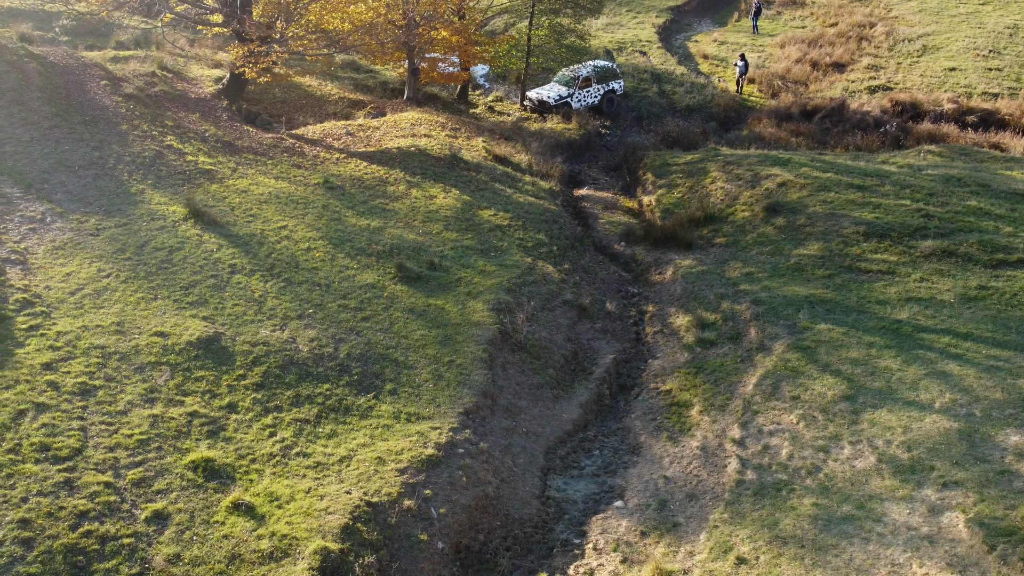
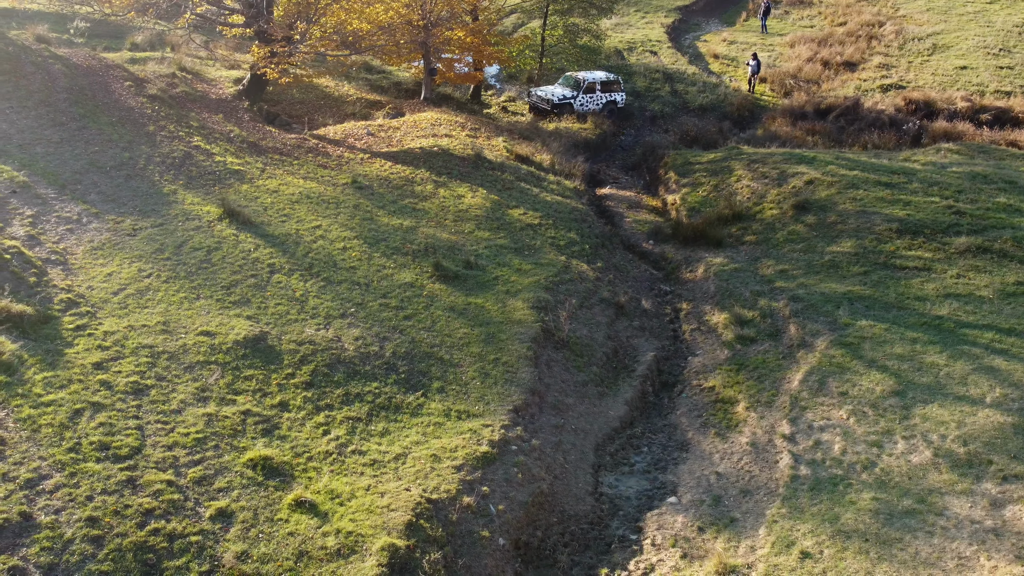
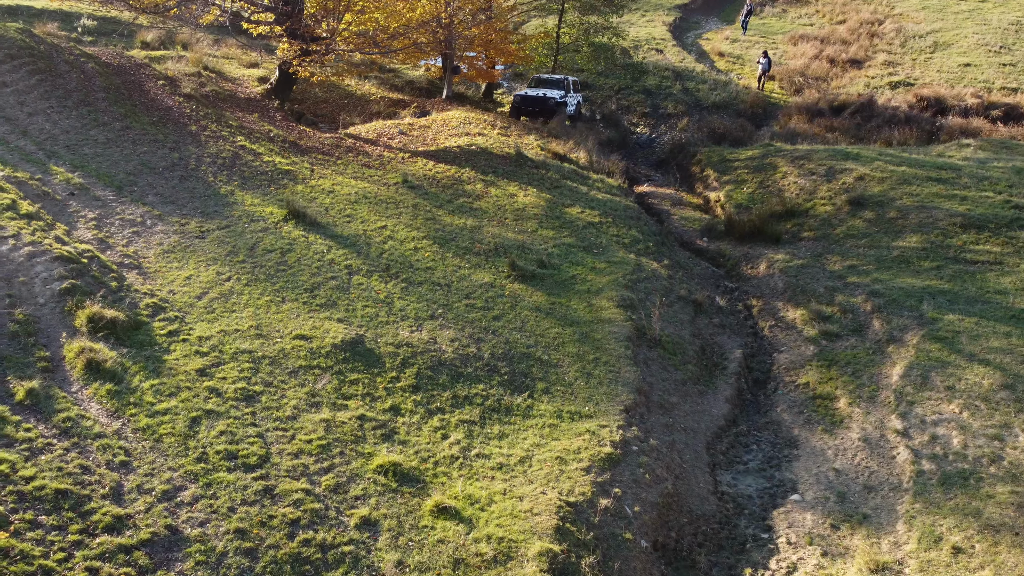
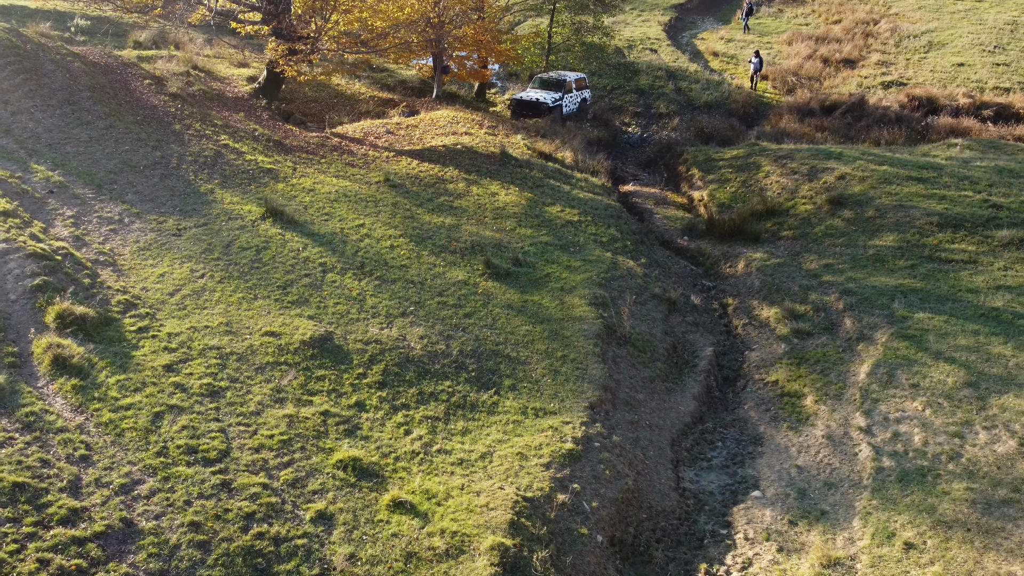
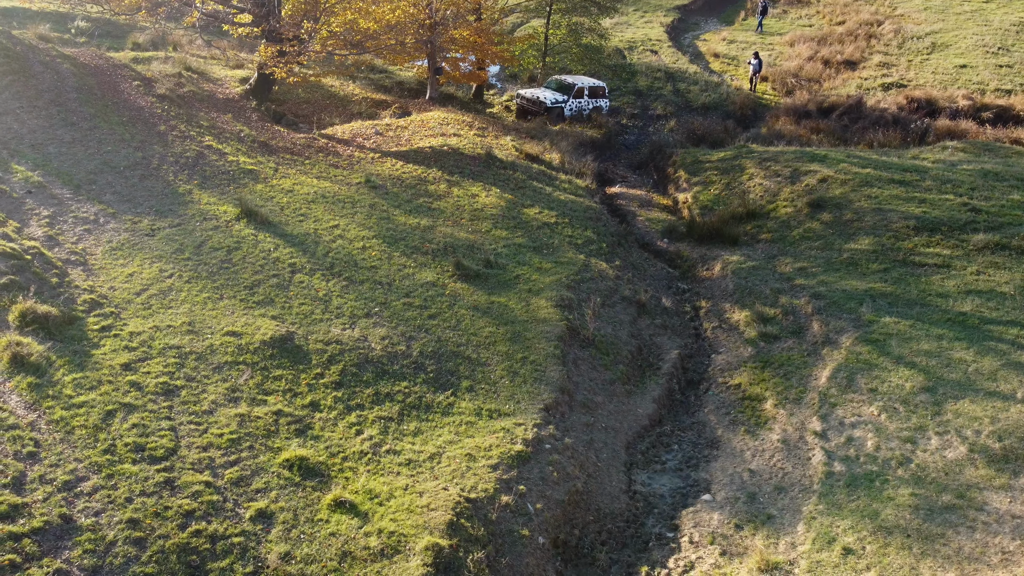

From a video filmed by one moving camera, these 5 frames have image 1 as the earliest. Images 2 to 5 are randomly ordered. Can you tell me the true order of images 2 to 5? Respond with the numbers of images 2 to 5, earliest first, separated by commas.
2, 5, 4, 3
